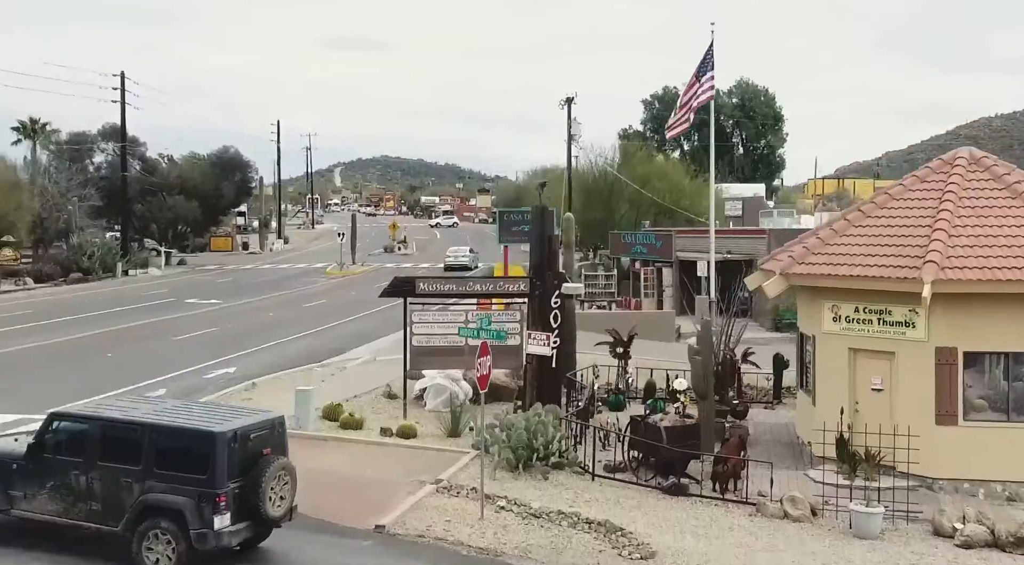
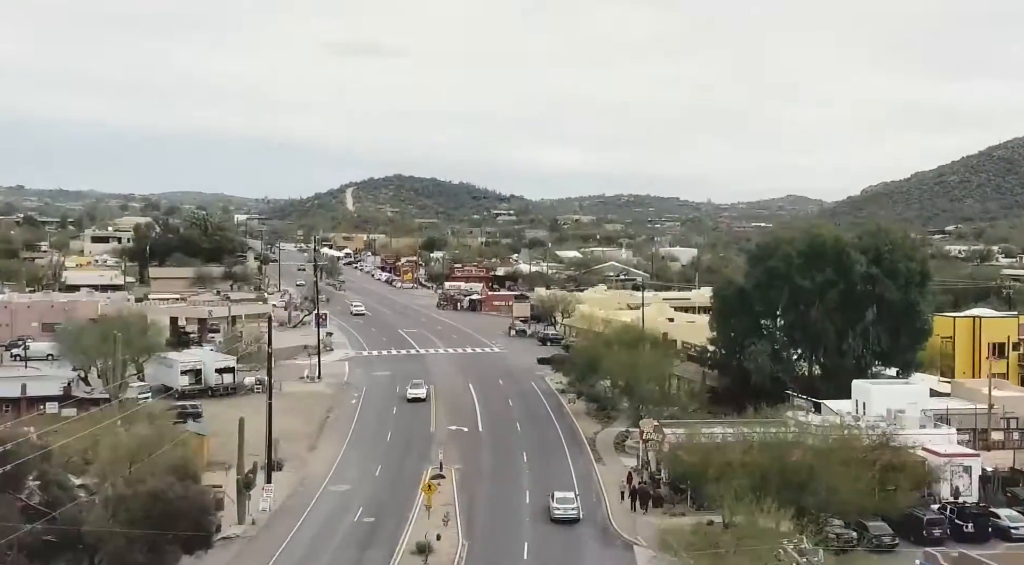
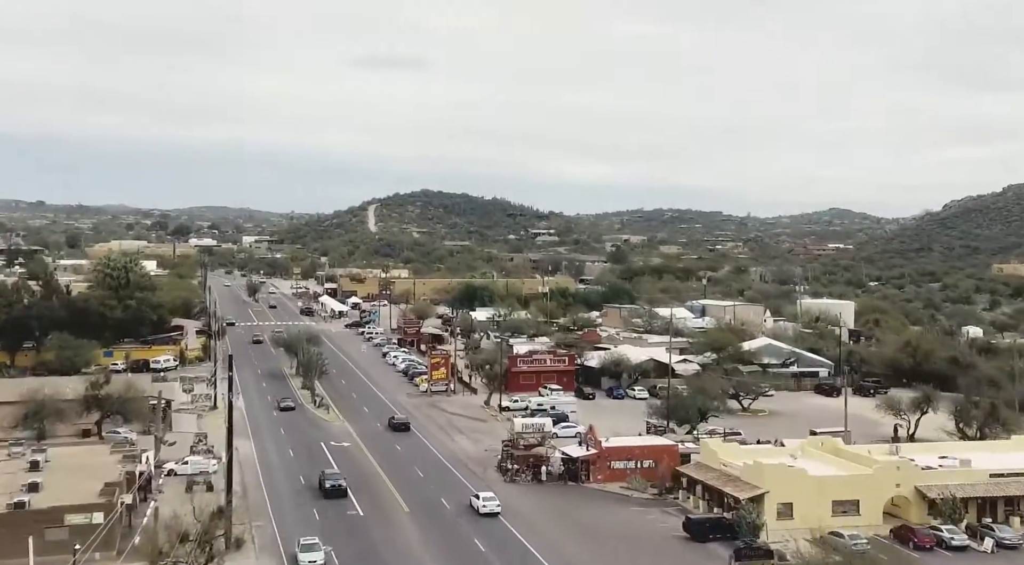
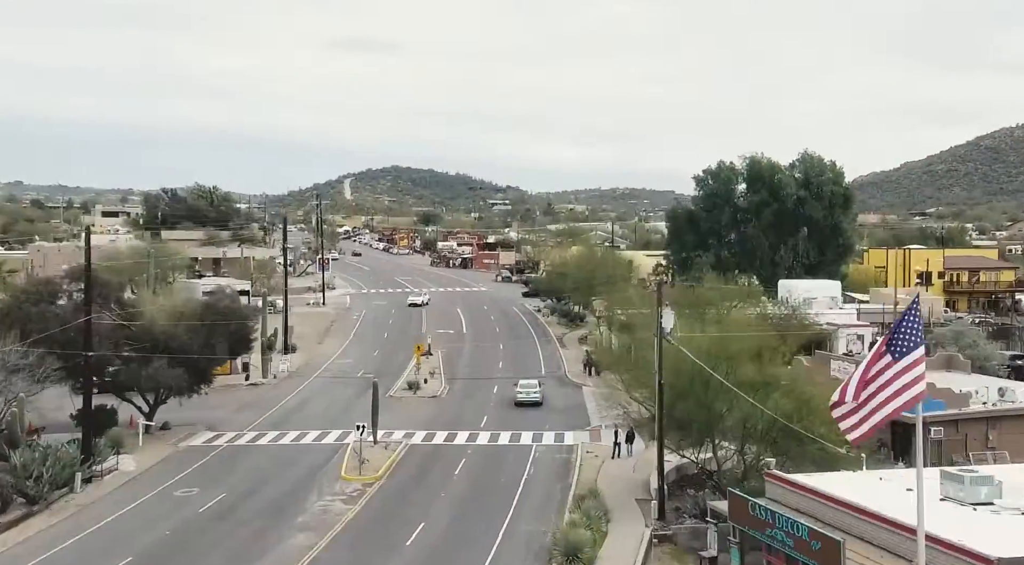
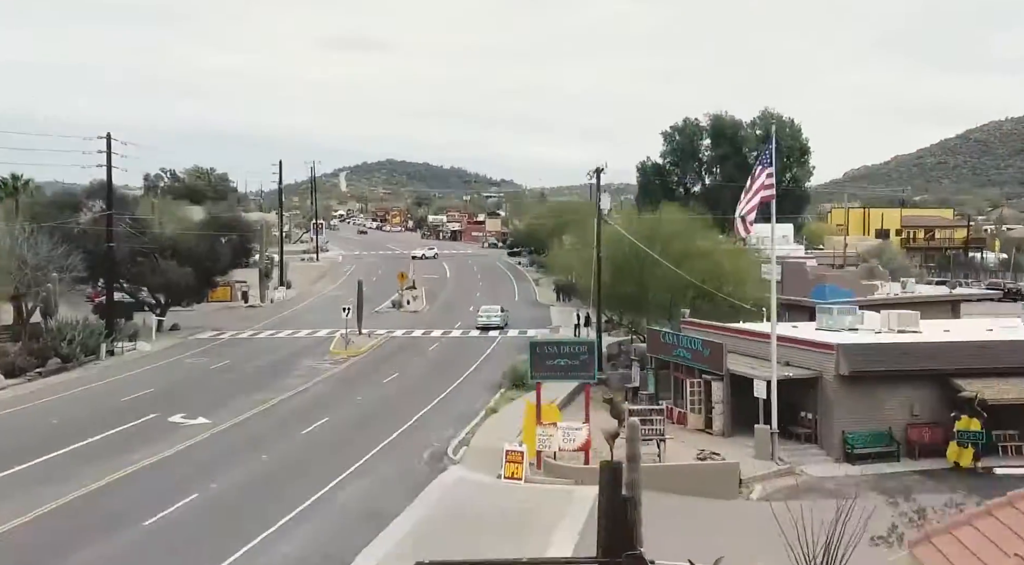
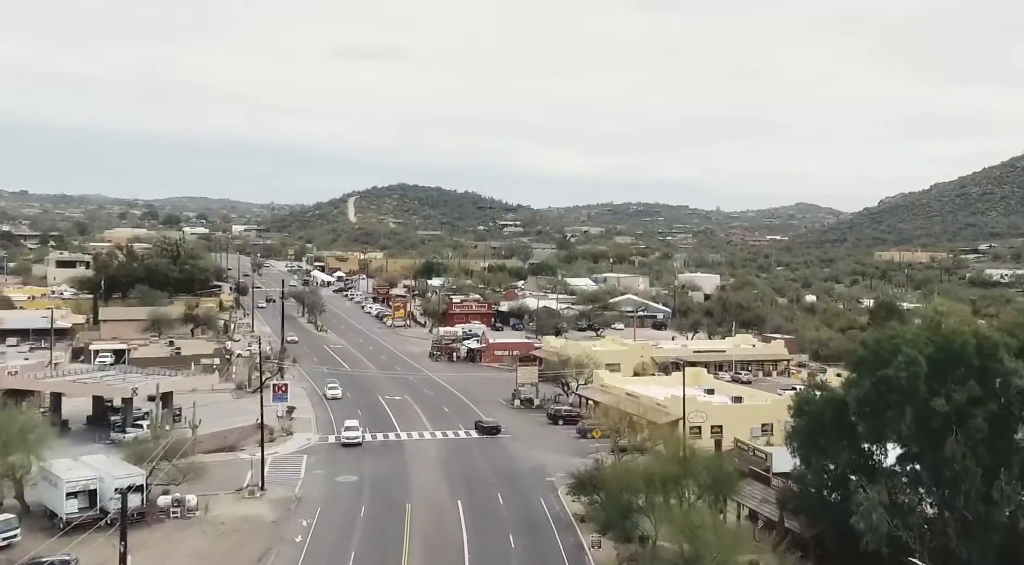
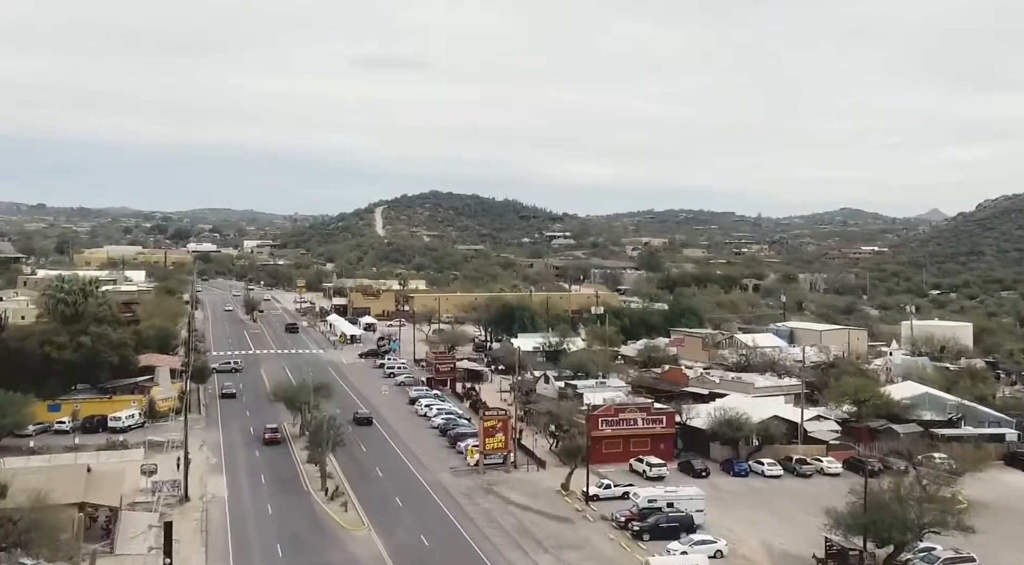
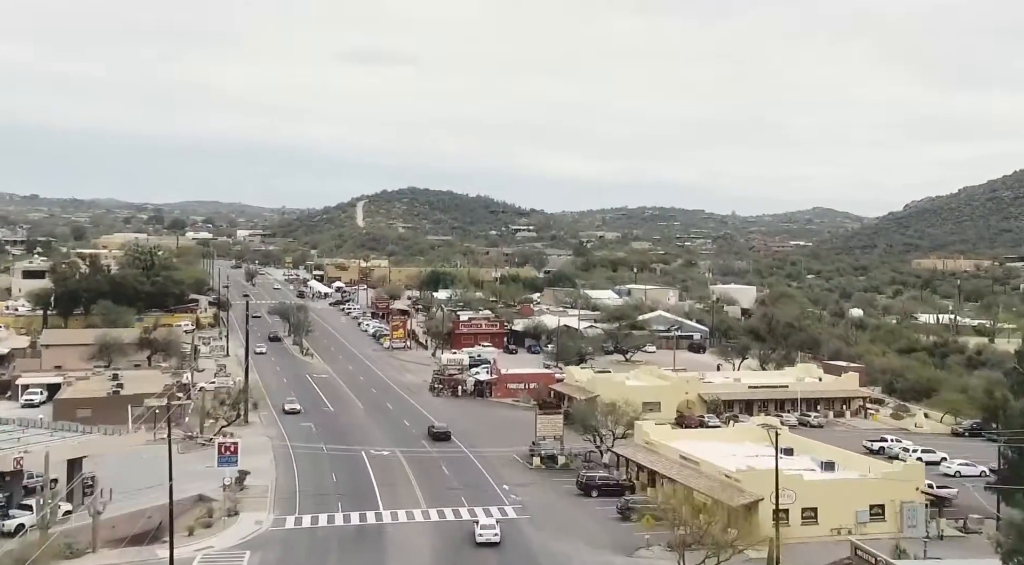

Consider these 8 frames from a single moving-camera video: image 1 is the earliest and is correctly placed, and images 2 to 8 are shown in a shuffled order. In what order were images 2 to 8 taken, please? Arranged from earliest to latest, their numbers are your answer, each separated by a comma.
5, 4, 2, 6, 8, 3, 7
